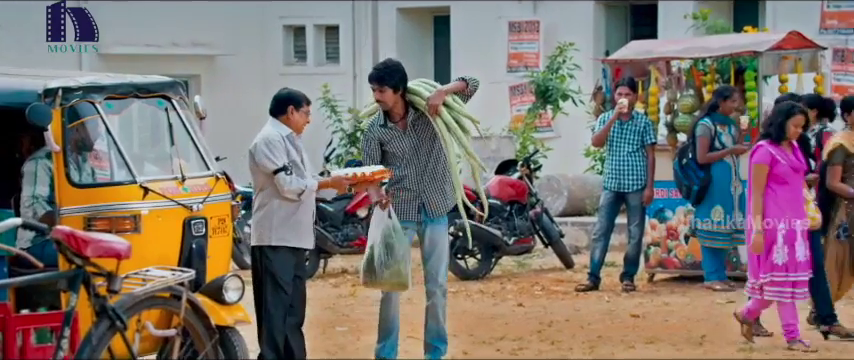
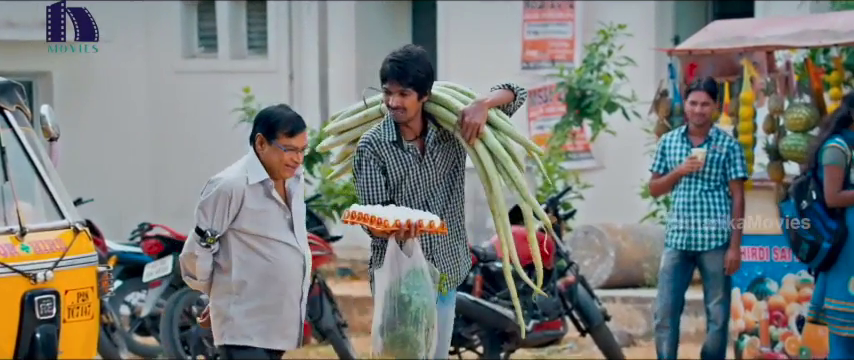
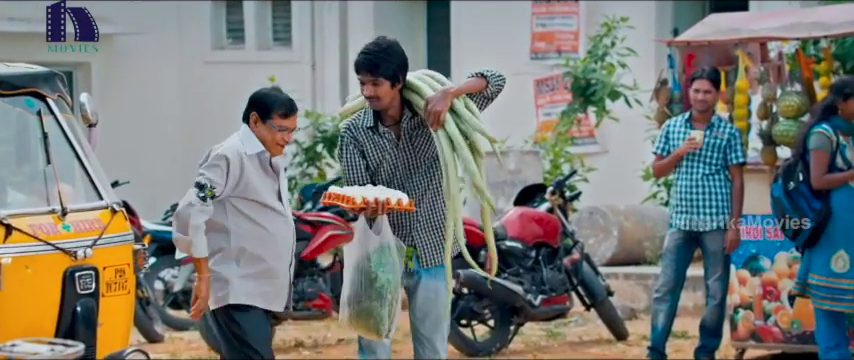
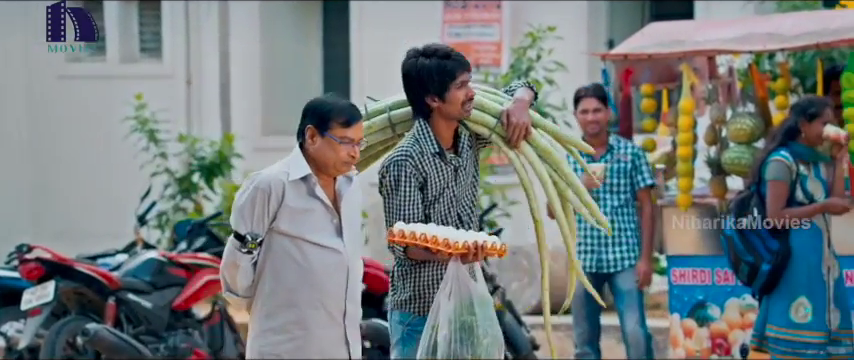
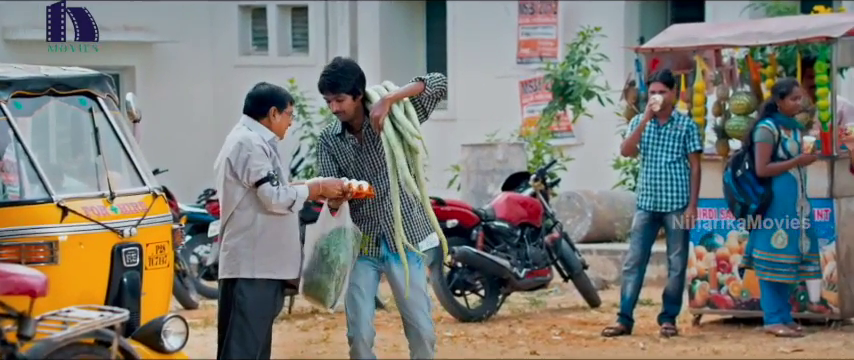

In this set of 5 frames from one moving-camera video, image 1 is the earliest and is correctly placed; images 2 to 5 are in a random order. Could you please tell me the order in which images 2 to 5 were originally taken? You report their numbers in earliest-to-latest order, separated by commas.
5, 3, 2, 4
